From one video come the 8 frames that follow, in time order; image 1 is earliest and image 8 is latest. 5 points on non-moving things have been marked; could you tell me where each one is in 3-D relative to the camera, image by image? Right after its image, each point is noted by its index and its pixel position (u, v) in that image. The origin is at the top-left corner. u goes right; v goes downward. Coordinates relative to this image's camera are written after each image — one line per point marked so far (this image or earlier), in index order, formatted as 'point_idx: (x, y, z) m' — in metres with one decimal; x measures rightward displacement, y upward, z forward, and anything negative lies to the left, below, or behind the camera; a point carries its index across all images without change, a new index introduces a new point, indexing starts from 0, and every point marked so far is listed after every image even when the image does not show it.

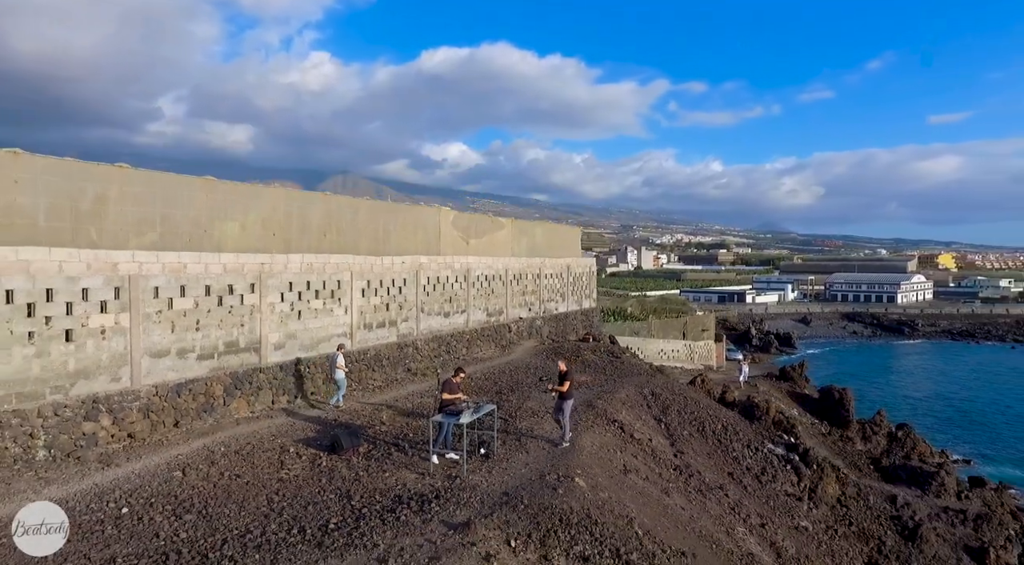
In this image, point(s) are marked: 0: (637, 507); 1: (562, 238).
0: (+0.7, -1.3, +4.0) m
1: (+0.9, +0.8, +11.8) m
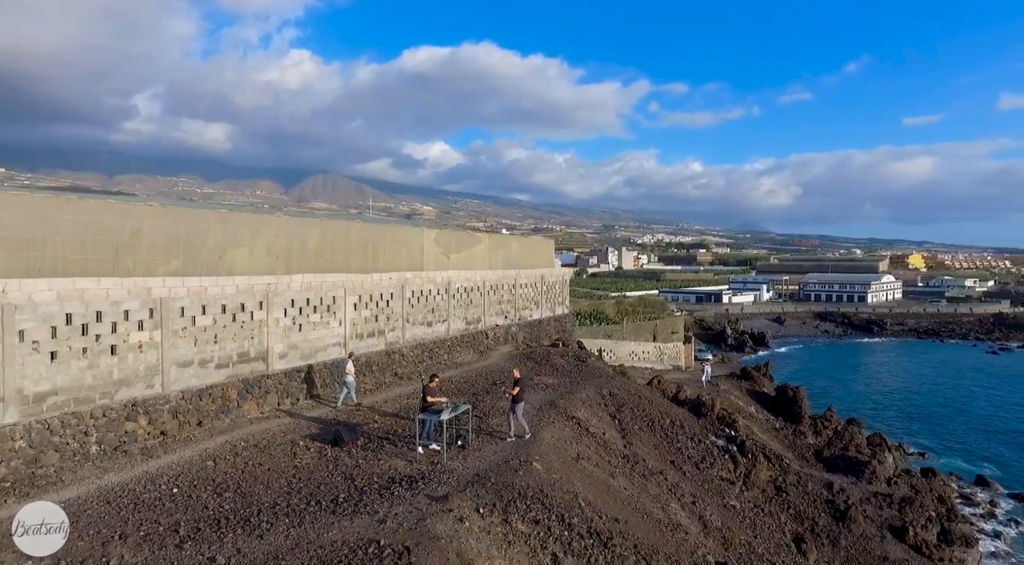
0: (+0.5, -1.5, +4.9) m
1: (+0.5, +0.7, +12.8) m
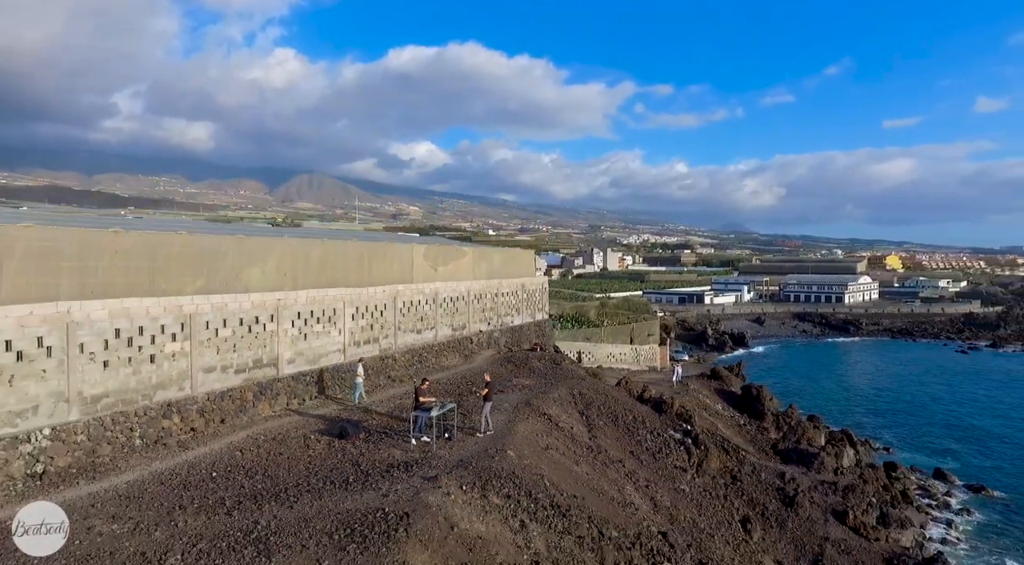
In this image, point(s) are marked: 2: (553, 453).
0: (+0.3, -1.7, +5.9) m
1: (+0.1, +0.5, +13.7) m
2: (+0.4, -1.7, +6.3) m
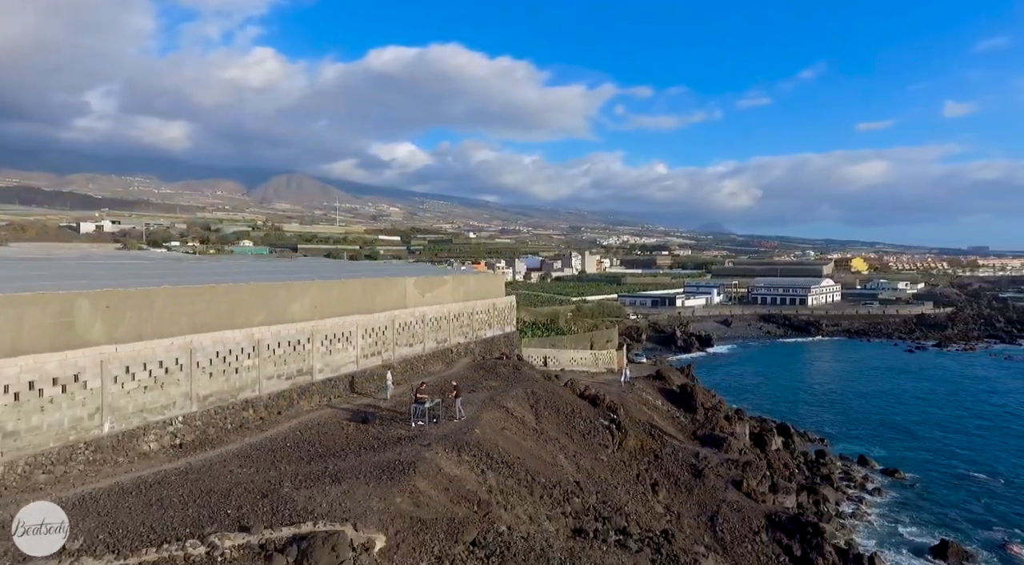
0: (-0.1, -2.1, +8.8) m
1: (-0.6, 0.0, +16.7) m
2: (-0.1, -2.1, +9.3) m
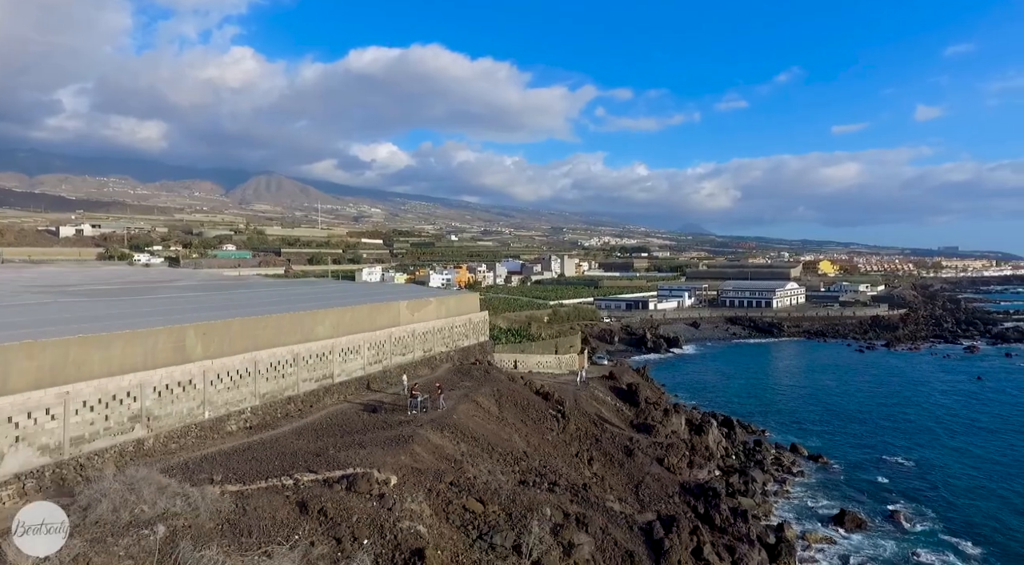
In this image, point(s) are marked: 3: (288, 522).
0: (-0.8, -2.7, +12.4) m
1: (-1.4, -0.6, +20.3) m
2: (-0.7, -2.7, +12.9) m
3: (-2.8, -2.9, +8.0) m
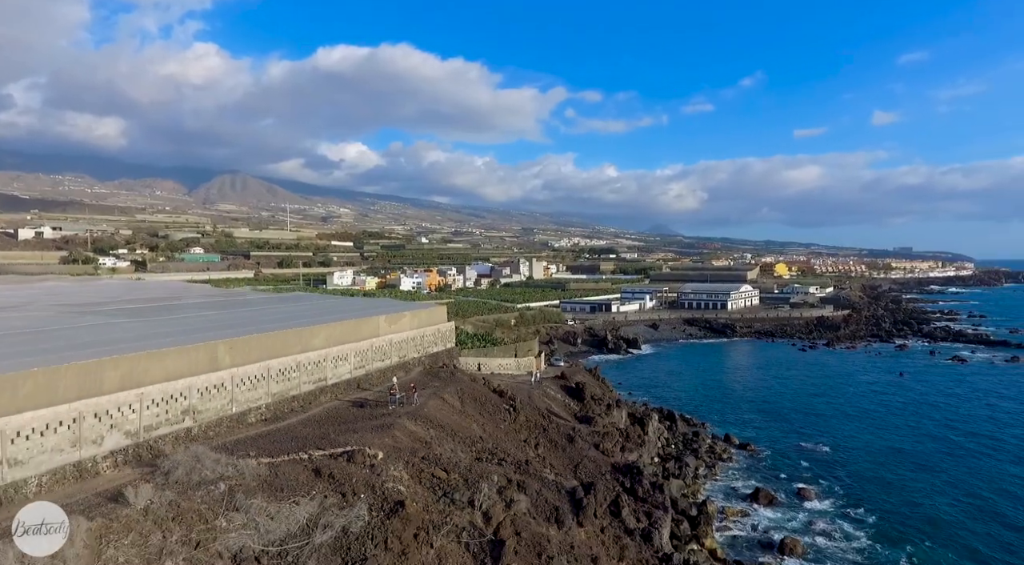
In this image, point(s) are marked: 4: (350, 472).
0: (-1.8, -3.2, +15.8) m
1: (-2.8, -1.1, +23.6) m
2: (-1.8, -3.2, +16.2) m
3: (-3.6, -3.5, +11.2) m
4: (-3.0, -3.4, +11.7) m
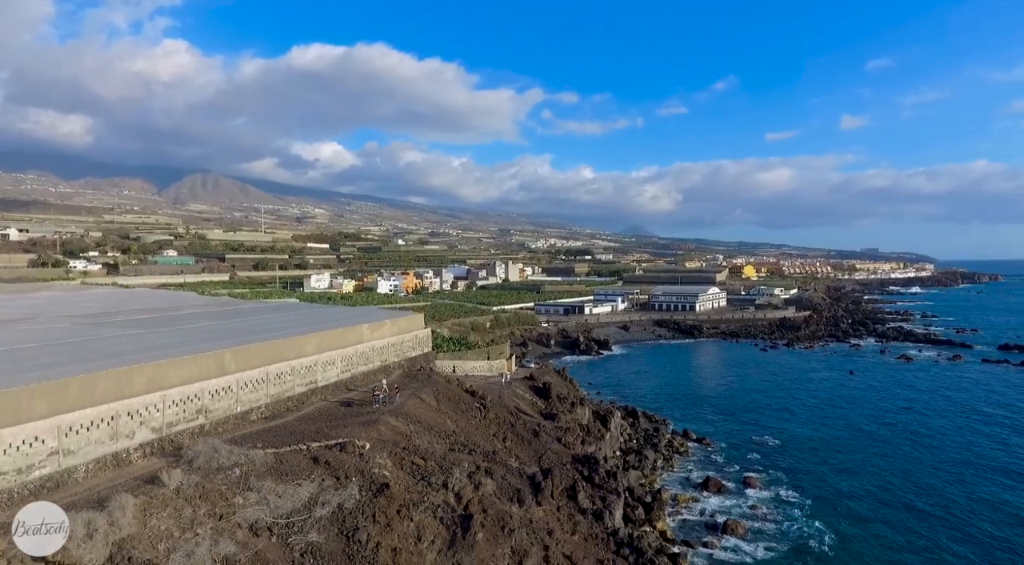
0: (-2.6, -3.6, +18.0) m
1: (-4.0, -1.5, +25.8) m
2: (-2.6, -3.6, +18.5) m
3: (-4.3, -3.9, +13.4) m
4: (-3.7, -3.8, +13.9) m
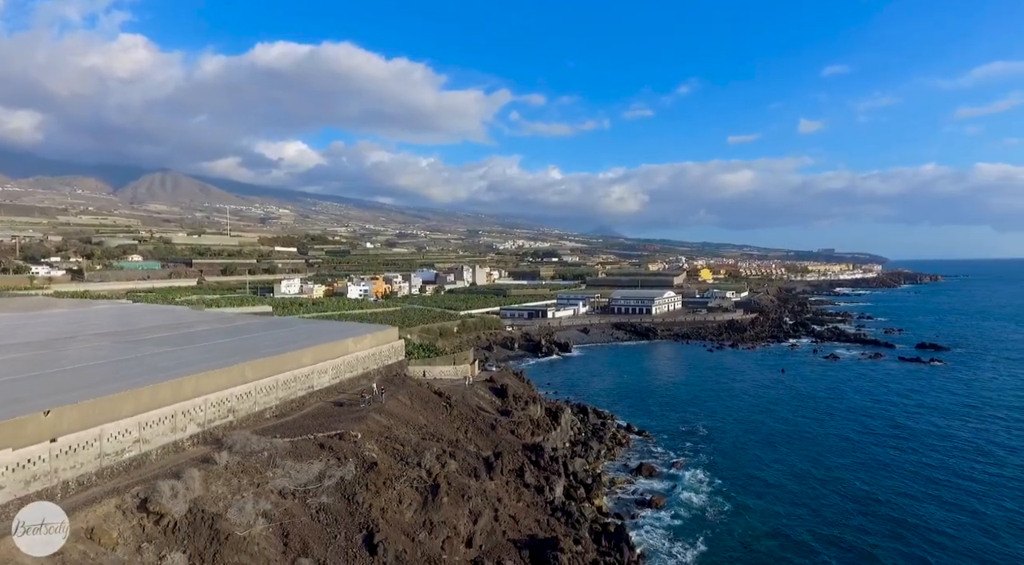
0: (-4.1, -4.5, +22.6) m
1: (-5.8, -2.4, +30.3) m
2: (-4.1, -4.5, +23.1) m
3: (-5.5, -4.7, +17.9) m
4: (-4.9, -4.7, +18.5) m
